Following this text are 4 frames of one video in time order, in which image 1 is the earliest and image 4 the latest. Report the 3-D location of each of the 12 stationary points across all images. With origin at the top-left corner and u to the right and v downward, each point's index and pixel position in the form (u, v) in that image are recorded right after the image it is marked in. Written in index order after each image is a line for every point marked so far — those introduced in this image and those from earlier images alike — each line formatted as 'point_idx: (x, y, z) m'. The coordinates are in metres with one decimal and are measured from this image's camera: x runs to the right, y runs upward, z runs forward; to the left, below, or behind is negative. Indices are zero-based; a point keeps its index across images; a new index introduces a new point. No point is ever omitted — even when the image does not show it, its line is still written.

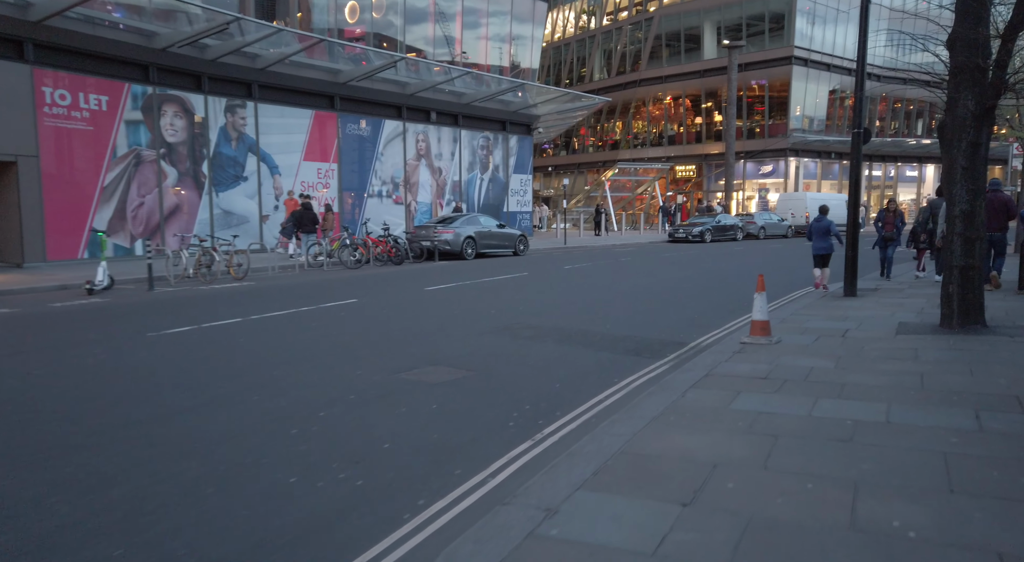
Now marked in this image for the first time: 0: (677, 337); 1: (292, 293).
0: (+2.1, -0.7, +9.8) m
1: (-4.2, -0.2, +14.8) m
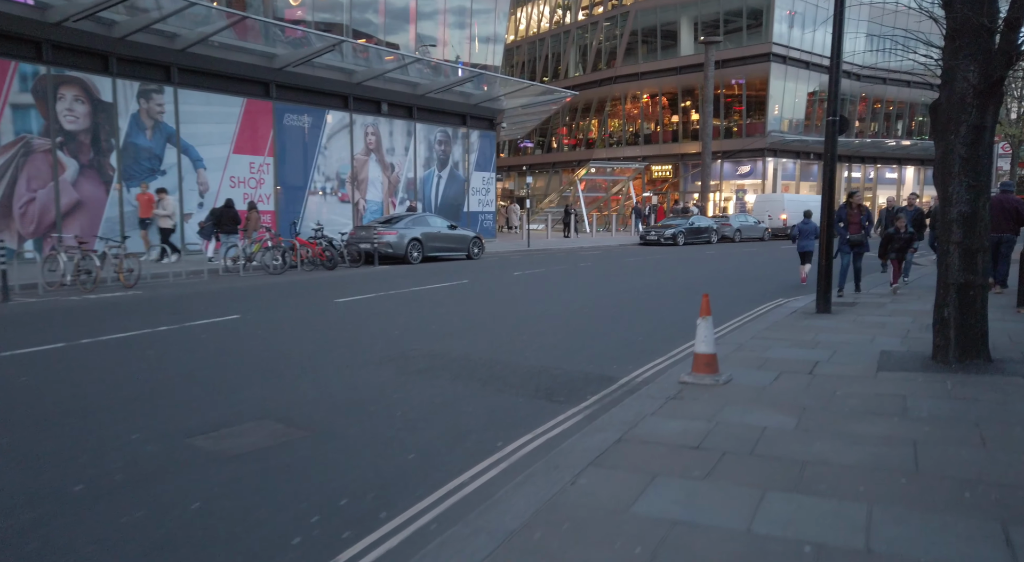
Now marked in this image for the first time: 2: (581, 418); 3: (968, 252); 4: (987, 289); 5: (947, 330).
0: (+1.0, -0.9, +7.9) m
1: (-5.5, -0.4, +12.7) m
2: (+0.5, -1.1, +5.9) m
3: (+4.2, +0.3, +7.0) m
4: (+4.4, -0.1, +7.1) m
5: (+4.1, -0.5, +7.2) m
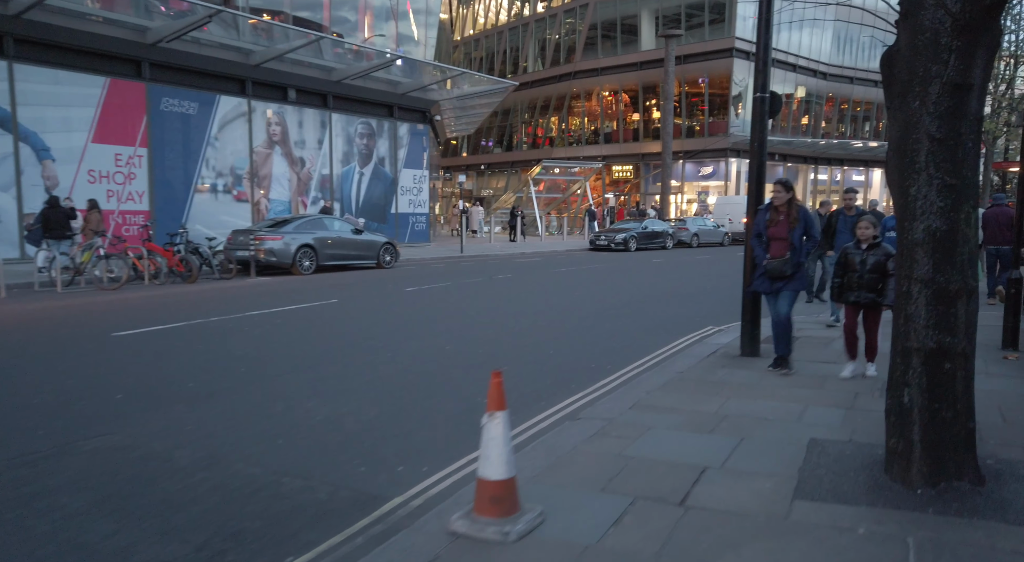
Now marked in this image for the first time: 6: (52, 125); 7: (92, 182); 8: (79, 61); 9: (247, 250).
0: (-0.9, -1.3, +5.0) m
1: (-7.5, -0.7, +9.6) m
2: (-1.3, -1.4, +3.0) m
3: (+2.4, -0.1, +4.2) m
4: (+2.6, -0.5, +4.3) m
5: (+2.3, -0.9, +4.4) m
6: (-10.8, +3.6, +17.9) m
7: (-10.4, +2.5, +18.9) m
8: (-10.5, +5.3, +18.5) m
9: (-6.3, +0.8, +18.0) m
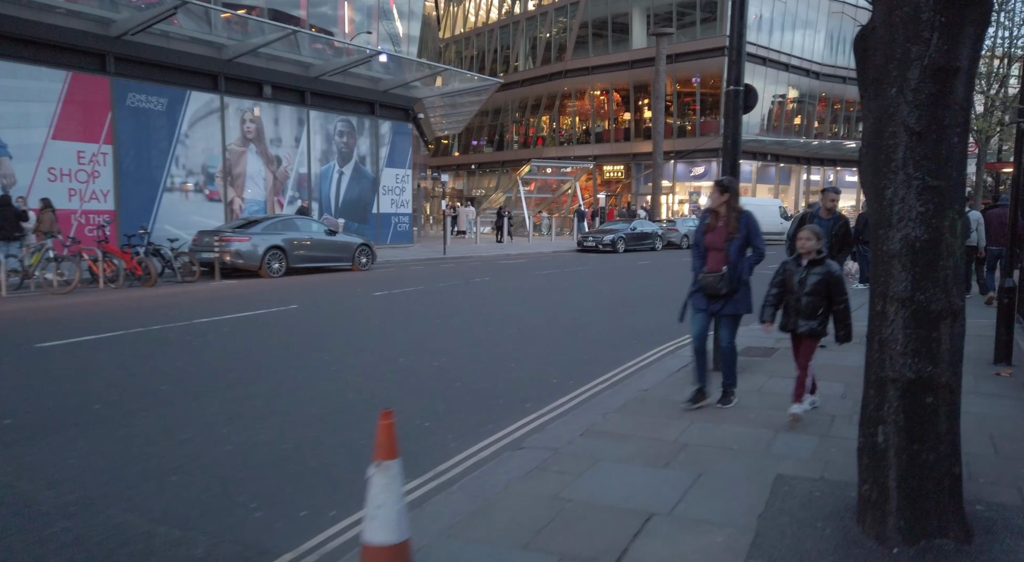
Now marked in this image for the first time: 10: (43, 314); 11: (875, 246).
0: (-1.3, -1.4, +4.3) m
1: (-8.0, -0.7, +8.9) m
2: (-1.7, -1.5, +2.3) m
3: (+1.9, -0.2, +3.6) m
4: (+2.2, -0.6, +3.7) m
5: (+1.8, -1.0, +3.7) m
6: (-11.3, +3.6, +17.2) m
7: (-10.9, +2.4, +18.1) m
8: (-11.0, +5.3, +17.7) m
9: (-6.8, +0.7, +17.3) m
10: (-7.1, -0.5, +11.5) m
11: (+1.8, +0.1, +3.7) m
